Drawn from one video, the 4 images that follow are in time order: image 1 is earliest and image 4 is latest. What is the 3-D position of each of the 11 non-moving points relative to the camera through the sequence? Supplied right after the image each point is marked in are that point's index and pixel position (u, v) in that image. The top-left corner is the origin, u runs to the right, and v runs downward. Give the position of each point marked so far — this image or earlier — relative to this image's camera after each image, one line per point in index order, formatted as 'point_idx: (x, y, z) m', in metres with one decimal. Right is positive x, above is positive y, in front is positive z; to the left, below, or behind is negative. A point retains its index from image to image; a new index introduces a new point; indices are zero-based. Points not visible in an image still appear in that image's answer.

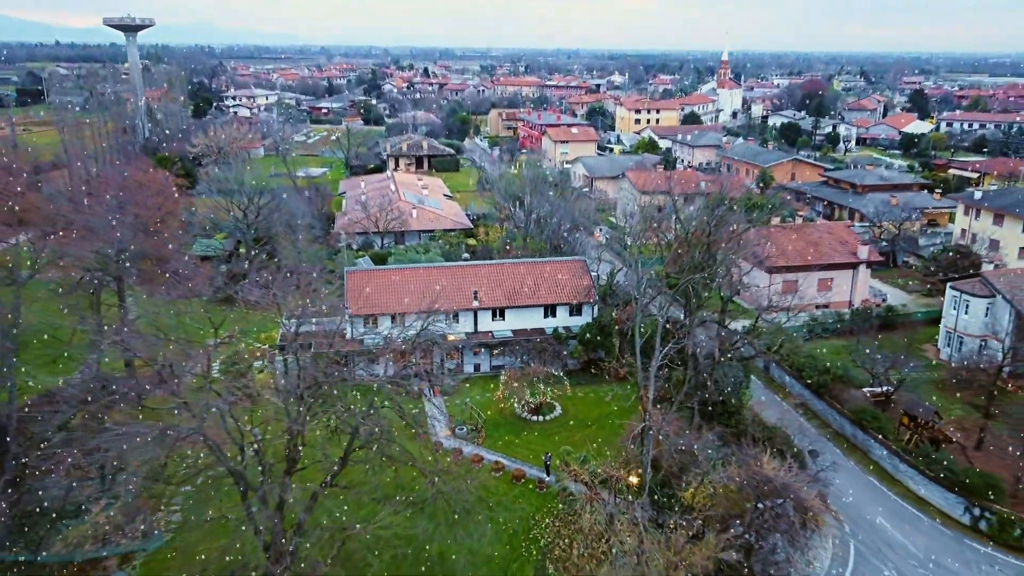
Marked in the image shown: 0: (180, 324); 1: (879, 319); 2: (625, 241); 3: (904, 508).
0: (-7.2, -0.8, +15.0) m
1: (+9.1, -0.7, +17.1) m
2: (+2.8, +1.3, +17.4) m
3: (+6.2, -3.4, +10.8) m
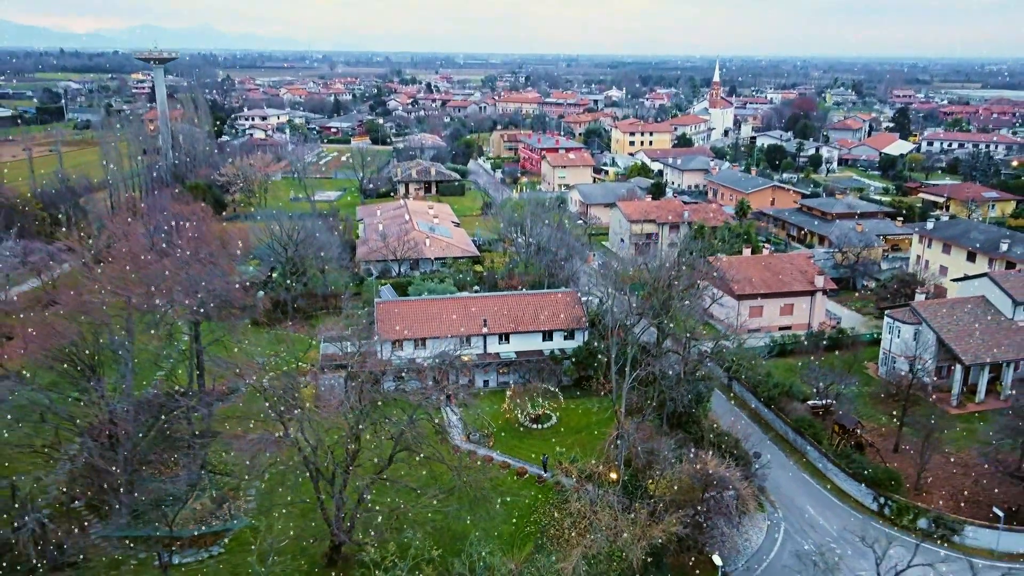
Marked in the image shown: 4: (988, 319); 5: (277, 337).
0: (-7.1, -1.5, +17.9) m
1: (+9.2, -1.5, +20.1) m
2: (+2.9, +0.5, +20.3) m
3: (+6.3, -4.1, +13.7) m
4: (+12.2, -0.8, +17.7) m
5: (-6.6, -1.4, +19.6) m
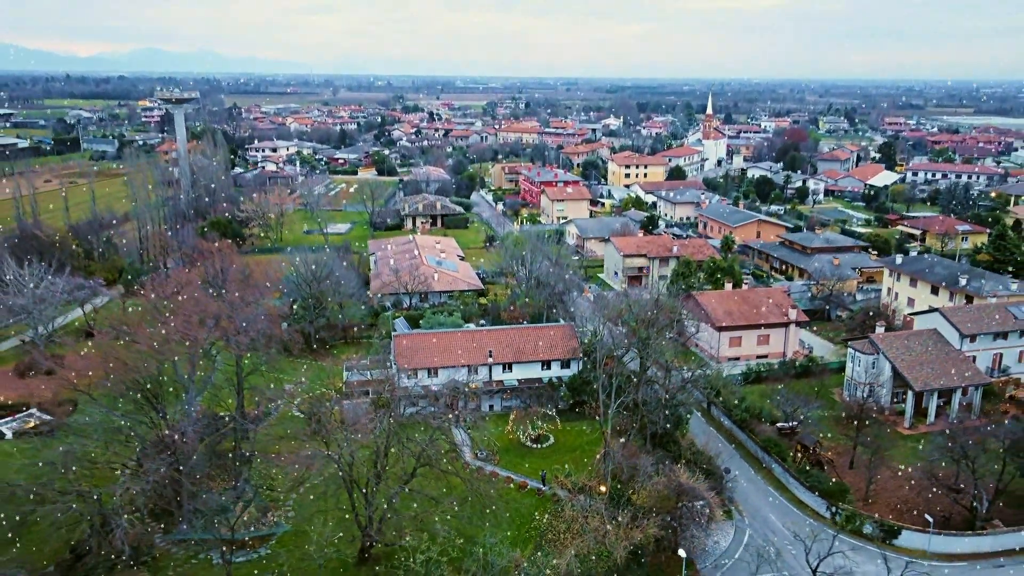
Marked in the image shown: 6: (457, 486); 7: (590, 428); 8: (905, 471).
0: (-7.1, -2.5, +20.1) m
1: (+9.3, -2.6, +22.3) m
2: (+3.0, -0.6, +22.6) m
3: (+6.3, -5.0, +15.9) m
4: (+12.3, -1.8, +20.0) m
5: (-6.6, -2.5, +21.8) m
6: (-1.2, -4.5, +15.6) m
7: (+2.2, -3.9, +19.2) m
8: (+9.6, -4.5, +16.9) m
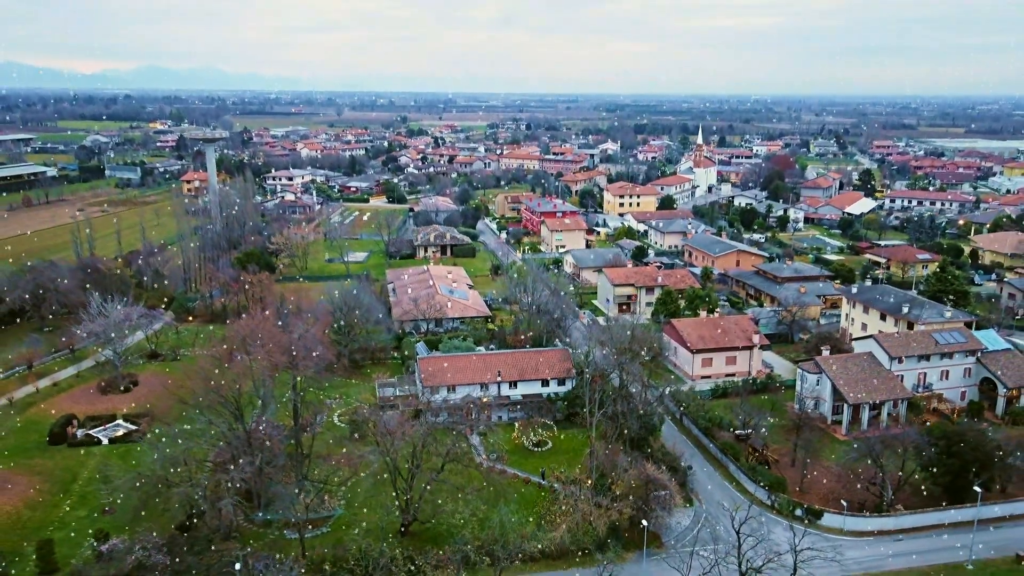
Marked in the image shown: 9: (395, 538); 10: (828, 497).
0: (-6.9, -3.6, +24.3) m
1: (+9.5, -3.7, +26.5) m
2: (+3.2, -1.7, +26.8) m
3: (+6.5, -6.0, +20.0) m
4: (+12.5, -2.8, +24.2) m
5: (-6.4, -3.6, +26.0) m
6: (-1.1, -5.4, +19.7) m
7: (+2.3, -5.0, +23.3) m
8: (+9.8, -5.5, +21.1) m
9: (-2.9, -6.3, +17.3) m
10: (+9.0, -6.0, +19.7) m
